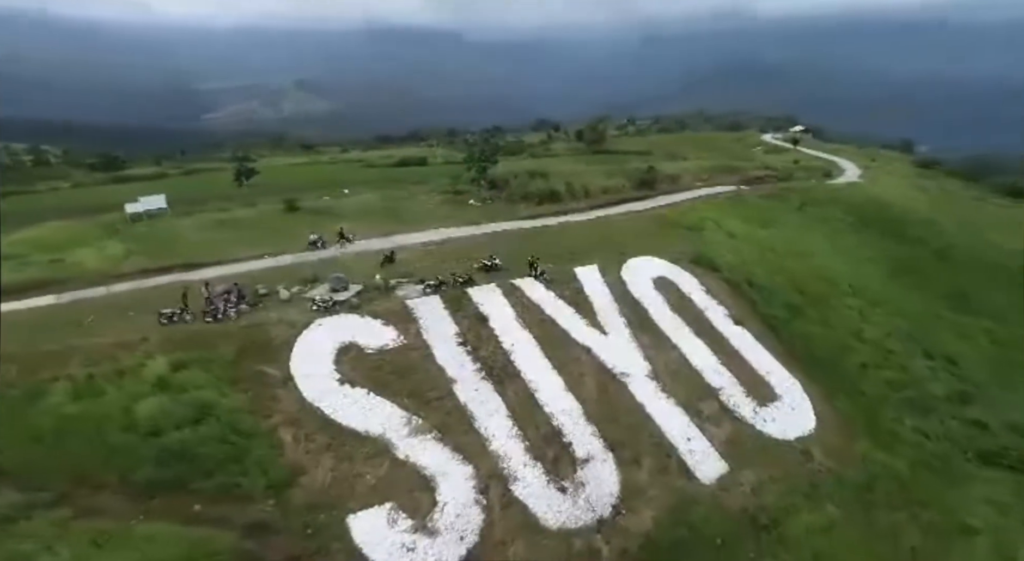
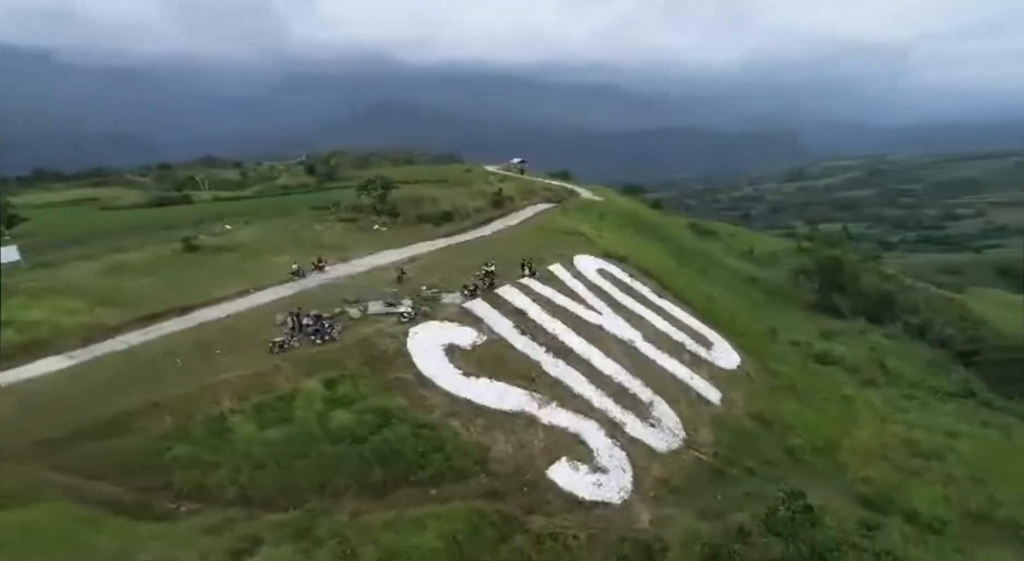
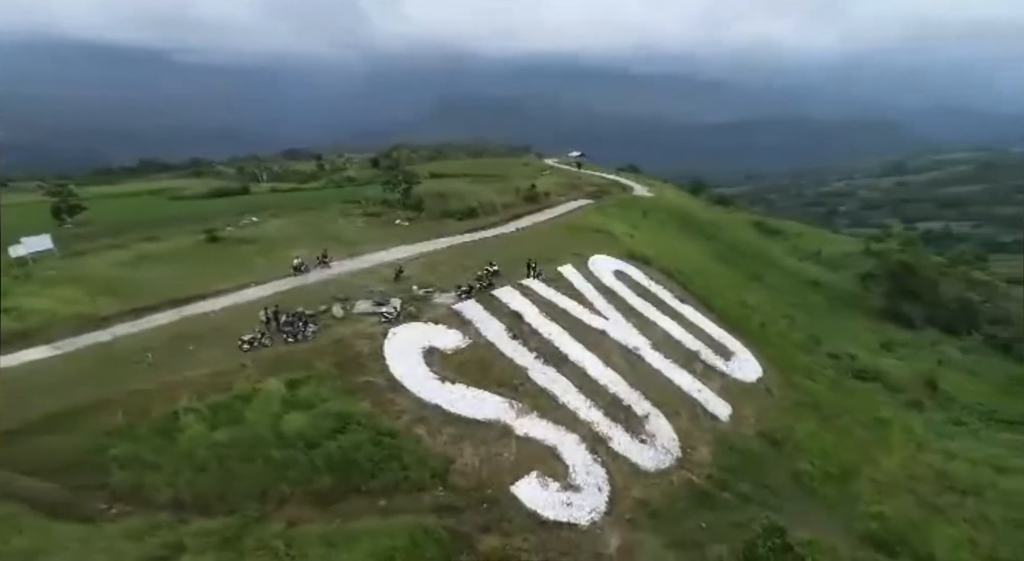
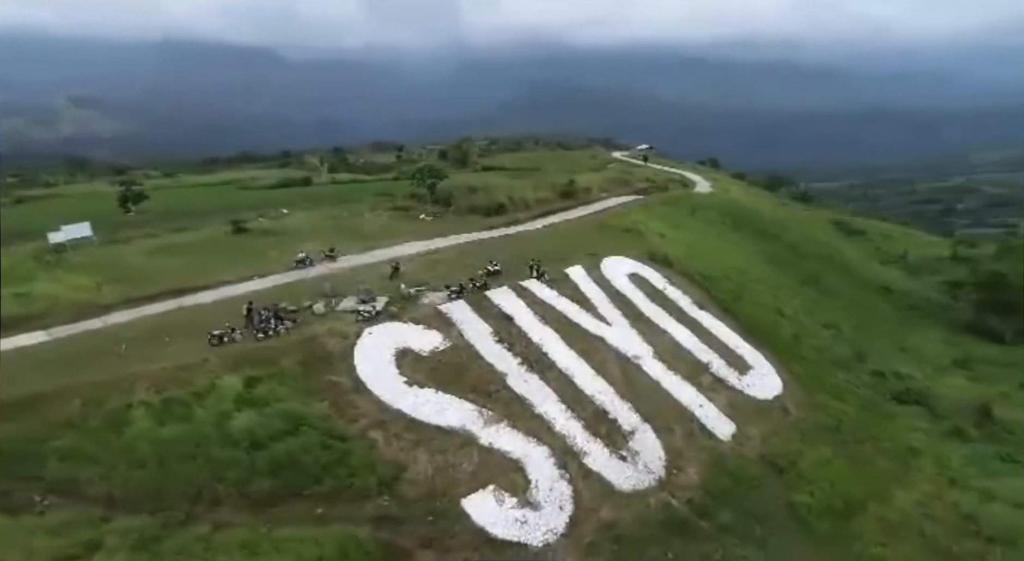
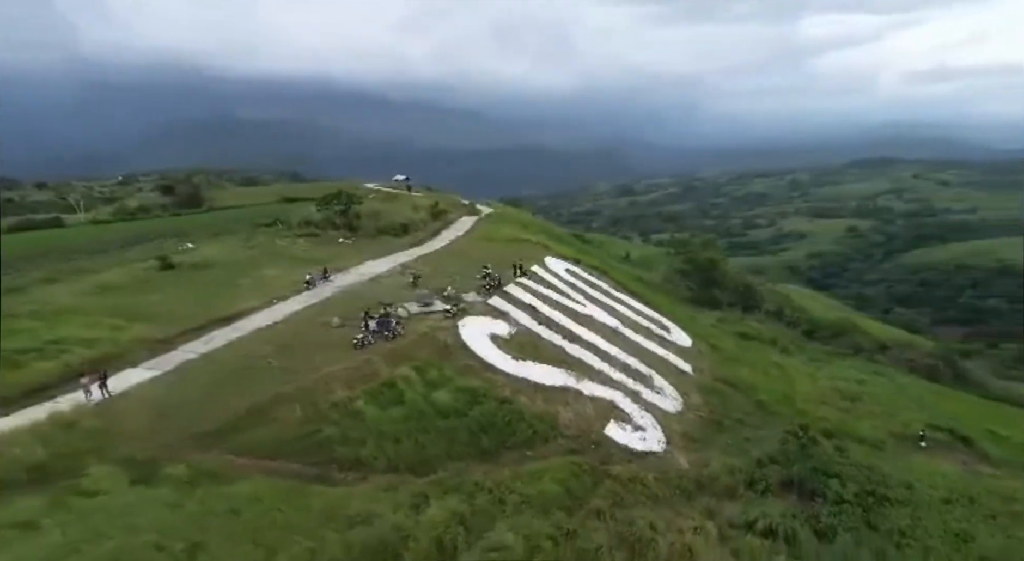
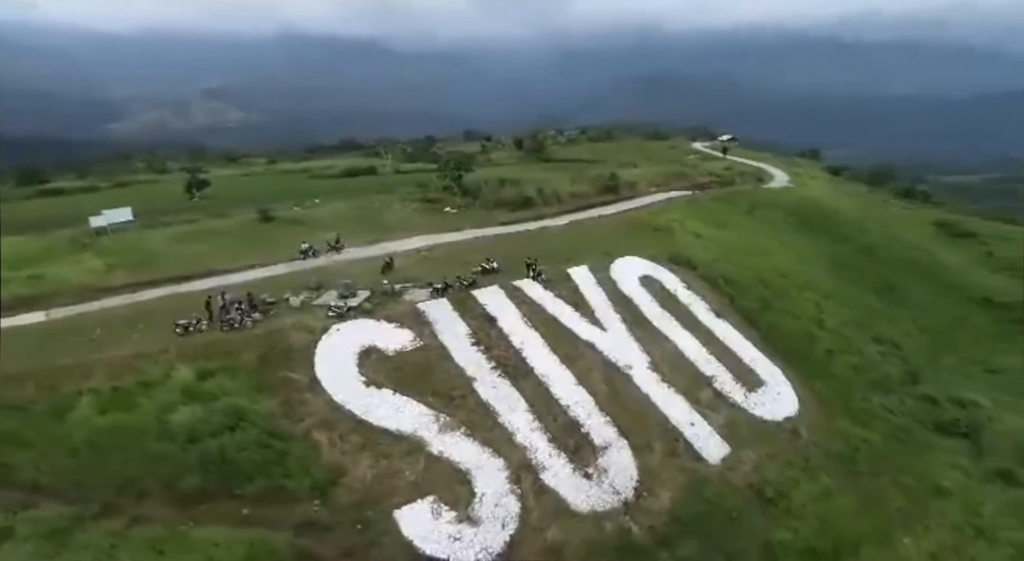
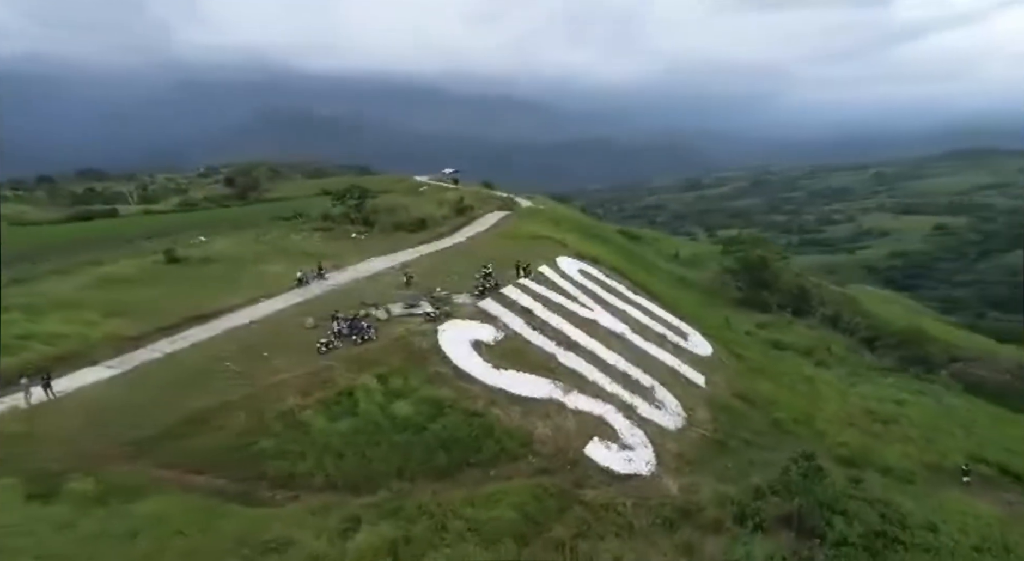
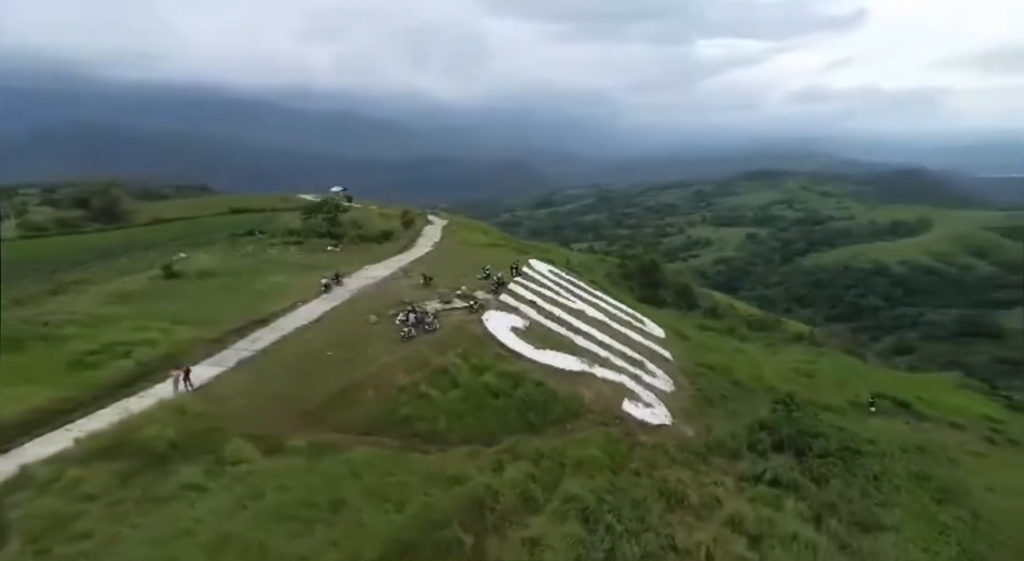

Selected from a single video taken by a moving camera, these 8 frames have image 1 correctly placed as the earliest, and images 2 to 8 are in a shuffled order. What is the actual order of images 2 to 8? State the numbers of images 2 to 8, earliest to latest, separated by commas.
6, 4, 3, 2, 7, 5, 8
